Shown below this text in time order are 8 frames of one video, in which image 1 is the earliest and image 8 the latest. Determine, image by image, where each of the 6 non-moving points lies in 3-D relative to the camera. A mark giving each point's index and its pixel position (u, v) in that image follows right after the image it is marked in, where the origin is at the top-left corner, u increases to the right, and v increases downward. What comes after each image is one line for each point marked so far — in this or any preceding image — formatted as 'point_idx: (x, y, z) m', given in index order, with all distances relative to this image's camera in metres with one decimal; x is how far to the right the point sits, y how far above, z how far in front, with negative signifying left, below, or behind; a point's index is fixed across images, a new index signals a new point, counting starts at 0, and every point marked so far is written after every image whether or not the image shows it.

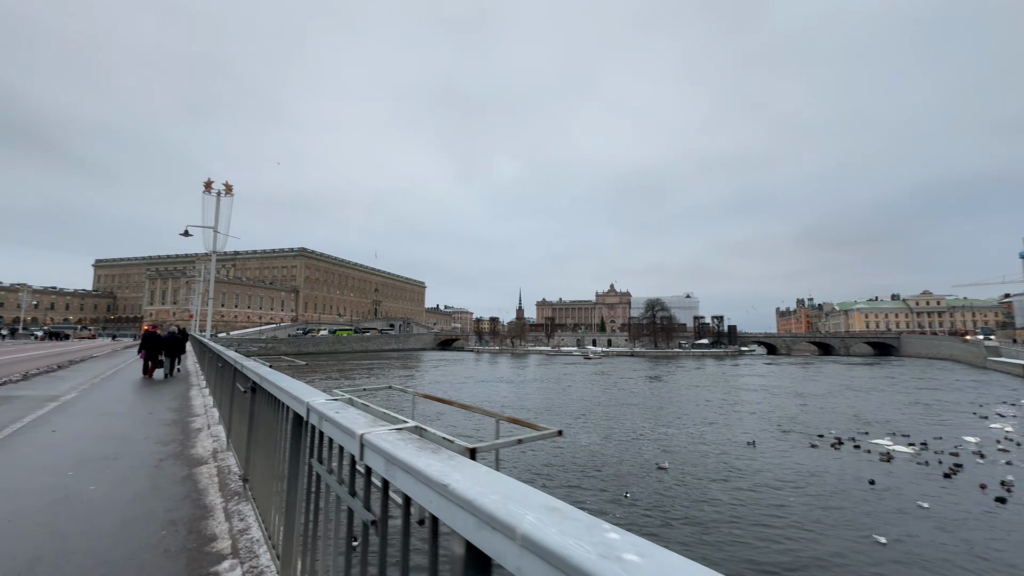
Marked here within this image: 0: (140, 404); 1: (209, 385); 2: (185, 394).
0: (-4.9, -1.5, +6.5) m
1: (-4.8, -1.5, +7.8) m
2: (-5.5, -1.7, +8.2) m
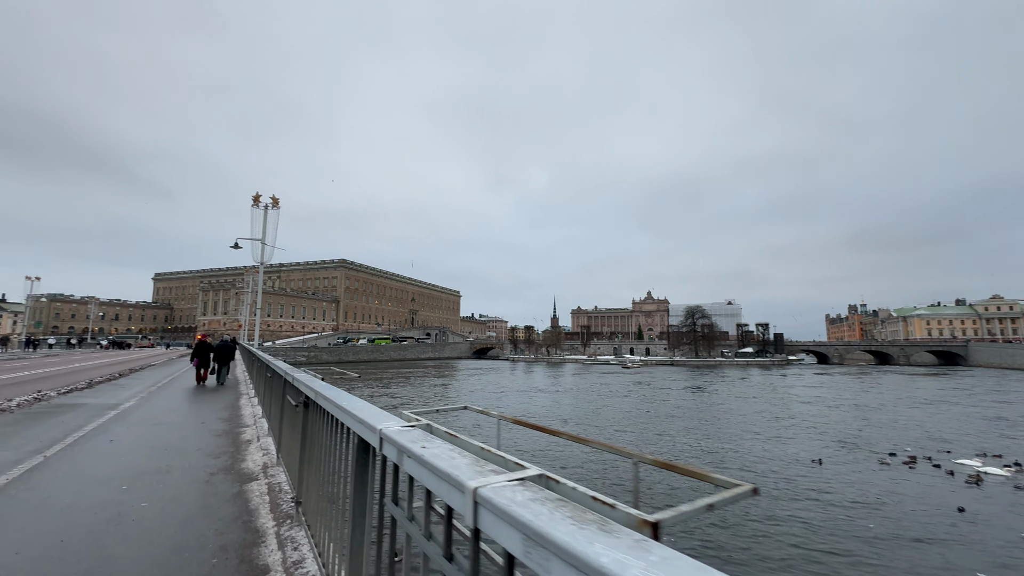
0: (-4.2, -1.7, +6.5) m
1: (-4.1, -1.7, +7.9) m
2: (-4.7, -1.9, +8.3) m
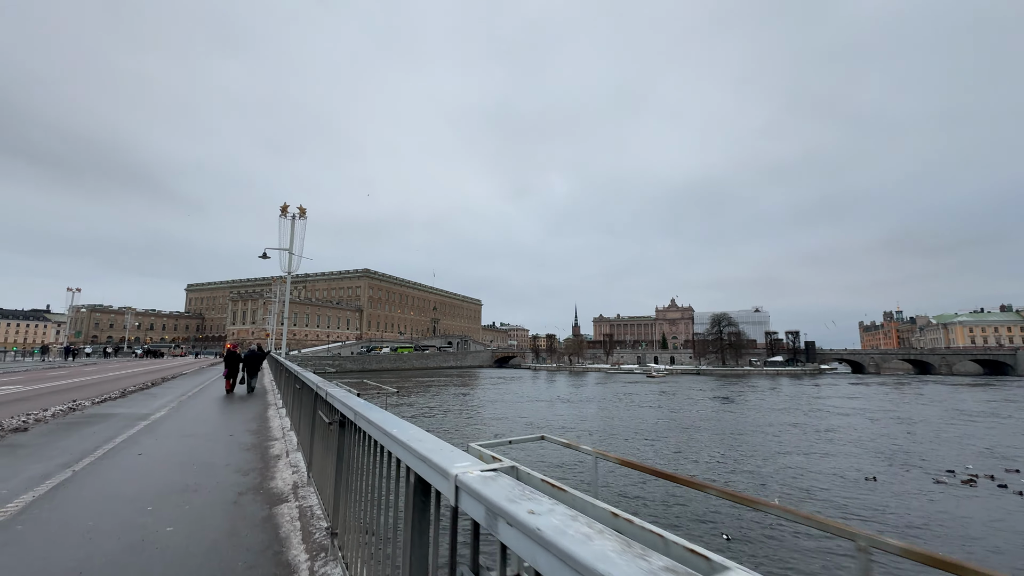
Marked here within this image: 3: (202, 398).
0: (-3.8, -1.8, +6.4) m
1: (-3.6, -1.8, +7.8) m
2: (-4.2, -2.1, +8.3) m
3: (-6.5, -2.3, +10.4) m
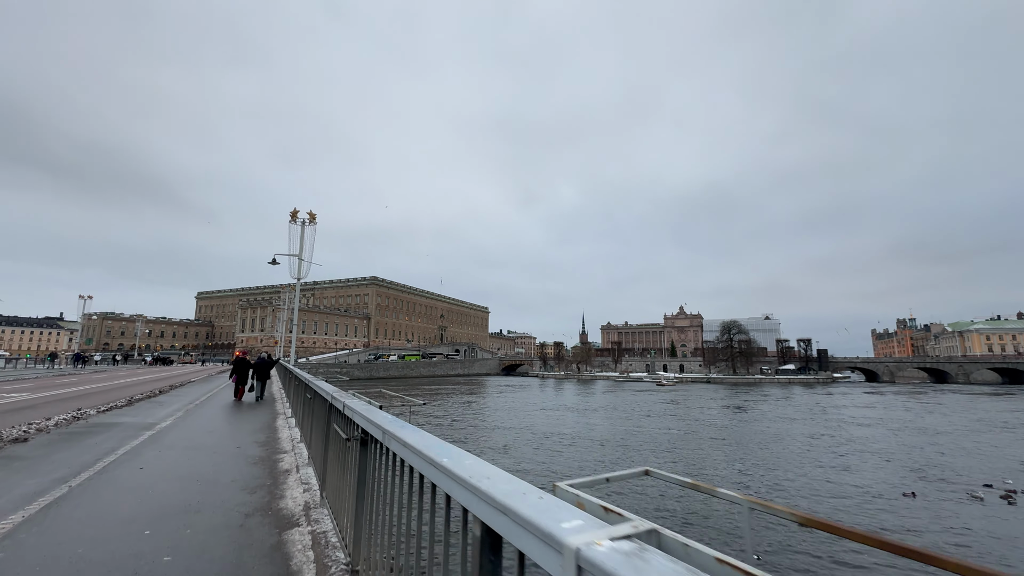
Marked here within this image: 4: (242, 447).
0: (-3.6, -1.8, +6.2) m
1: (-3.3, -1.9, +7.5) m
2: (-3.9, -2.2, +8.0) m
3: (-6.2, -2.4, +10.1) m
4: (-2.9, -1.7, +5.3) m
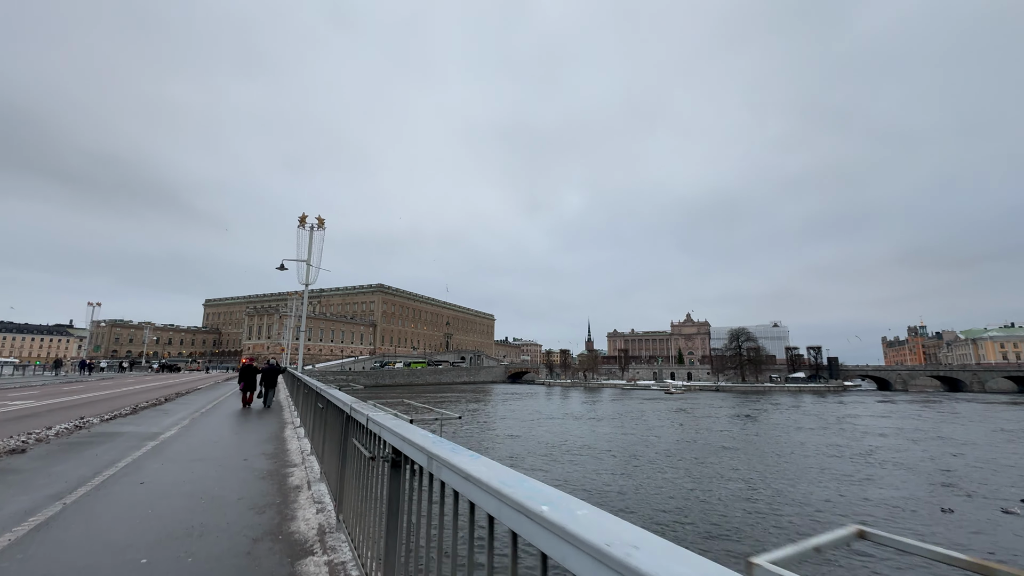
0: (-3.3, -1.9, +5.9) m
1: (-3.1, -2.0, +7.2) m
2: (-3.6, -2.2, +7.7) m
3: (-6.0, -2.5, +9.9) m
4: (-2.7, -1.7, +5.0) m
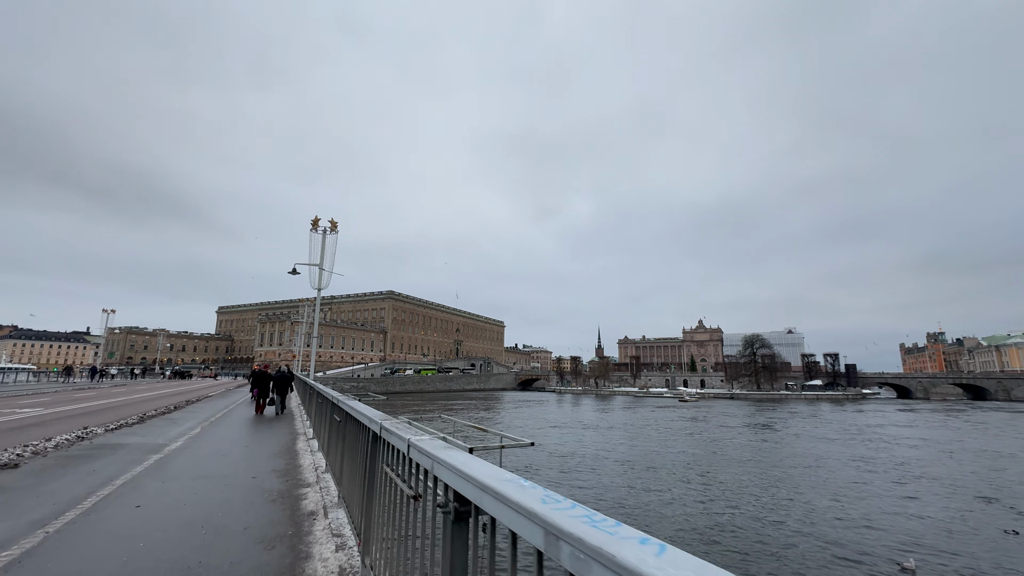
0: (-3.0, -1.9, +5.5) m
1: (-2.7, -2.0, +6.8) m
2: (-3.2, -2.3, +7.3) m
3: (-5.5, -2.6, +9.5) m
4: (-2.3, -1.7, +4.5) m
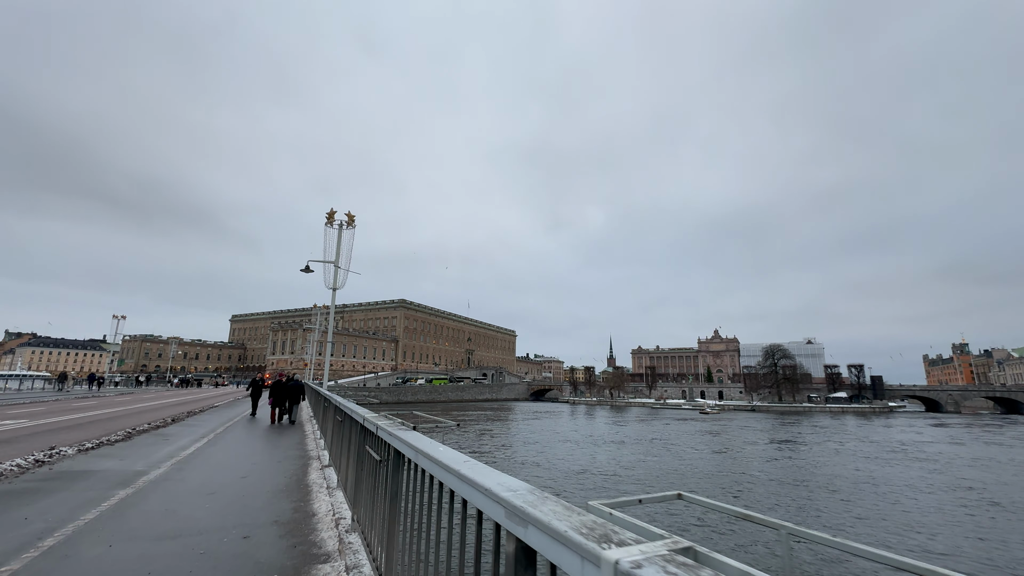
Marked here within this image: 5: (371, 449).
0: (-2.3, -1.7, +4.1) m
1: (-2.0, -1.9, +5.4) m
2: (-2.5, -2.1, +5.9) m
3: (-4.7, -2.5, +8.1) m
4: (-1.6, -1.6, +3.1) m
5: (-1.1, -1.2, +3.7) m
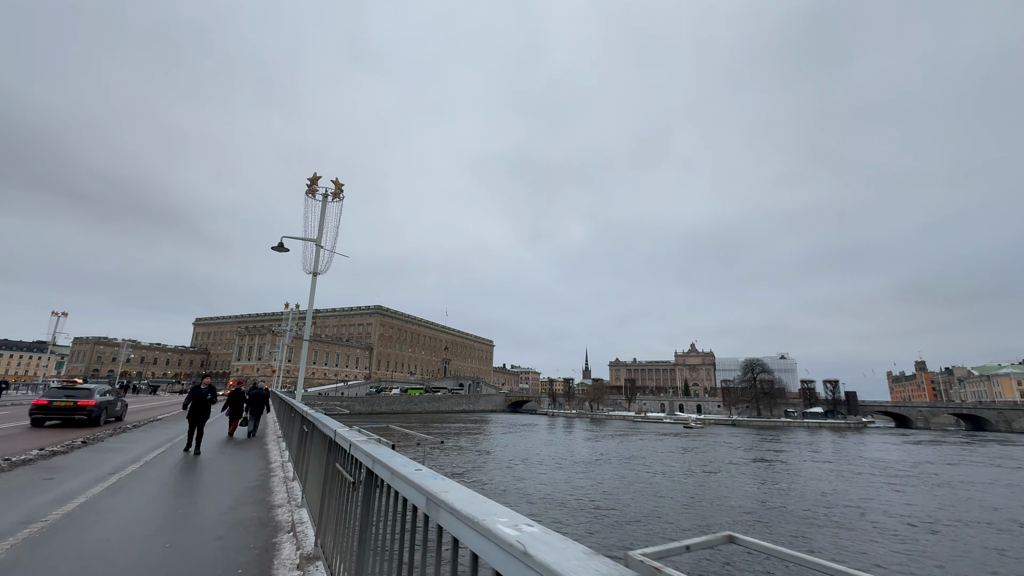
0: (-1.3, -1.3, +1.5) m
1: (-1.1, -1.5, +2.9) m
2: (-1.7, -1.7, +3.3) m
3: (-4.0, -2.1, +5.5) m
4: (-0.7, -1.1, +0.6) m
5: (-0.2, -0.8, +1.2) m
